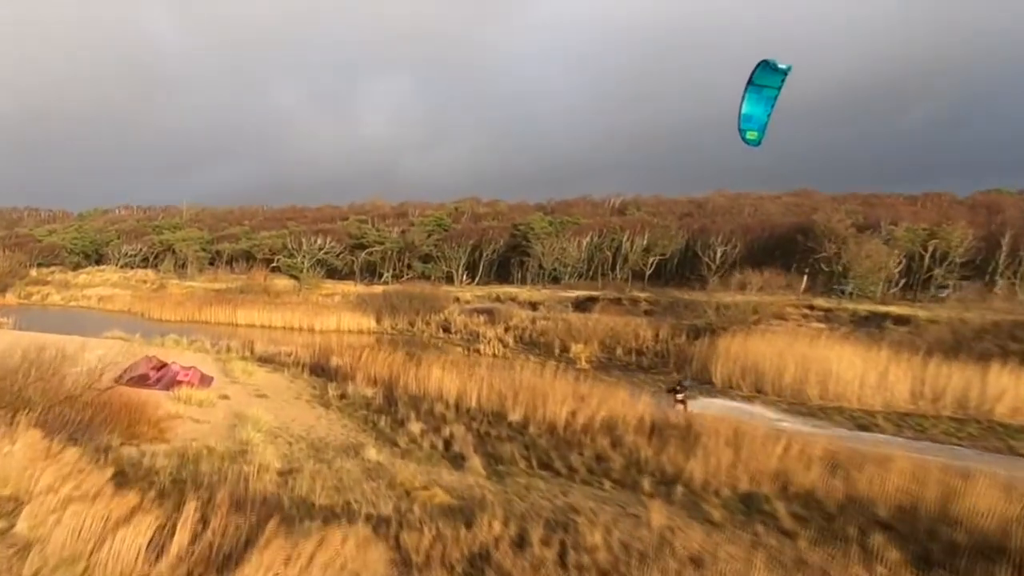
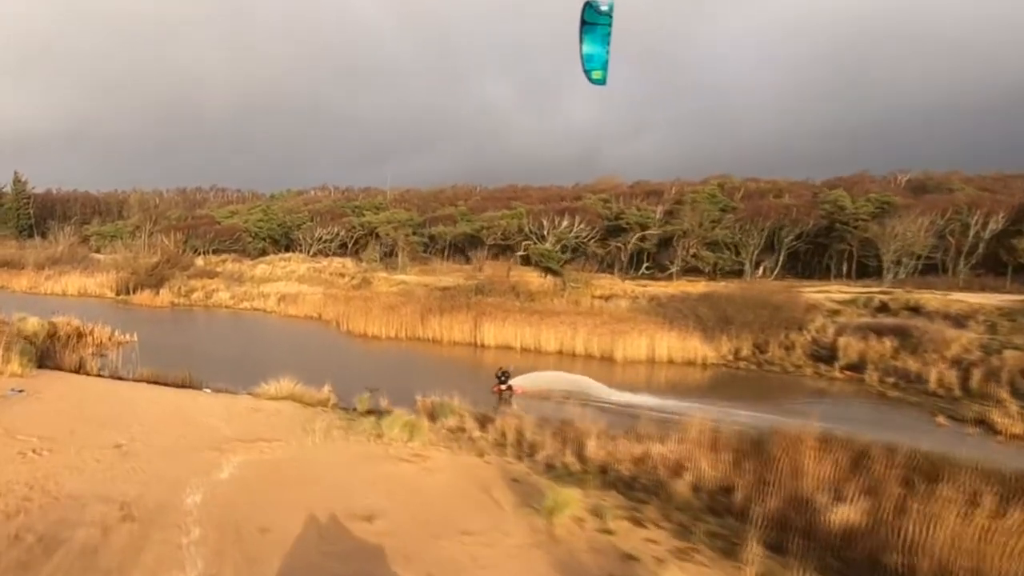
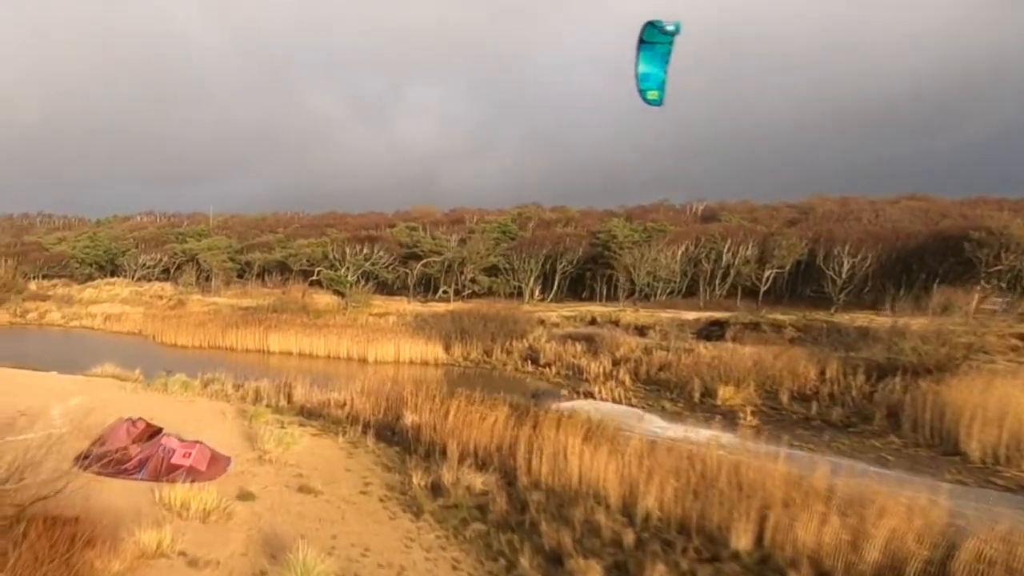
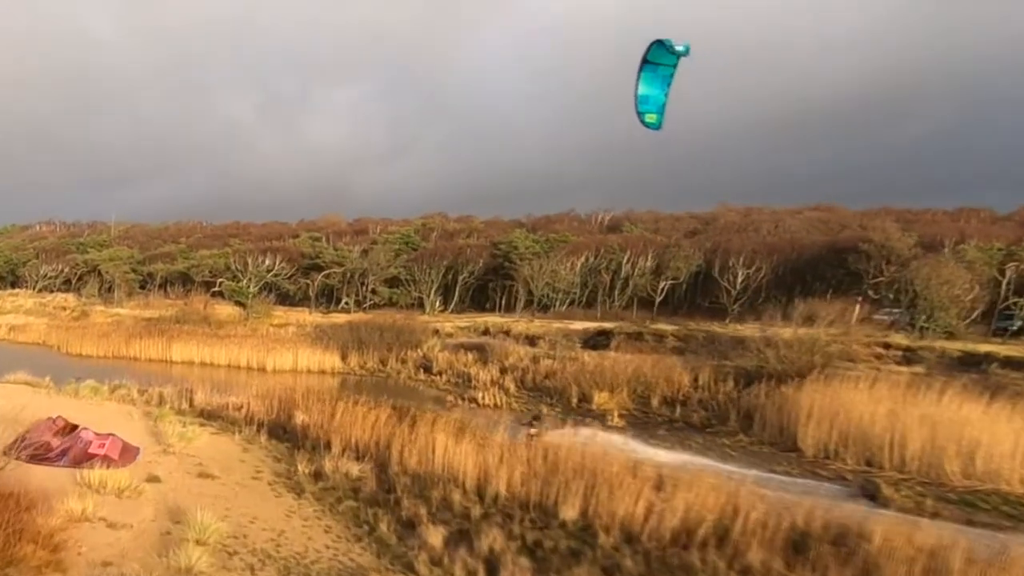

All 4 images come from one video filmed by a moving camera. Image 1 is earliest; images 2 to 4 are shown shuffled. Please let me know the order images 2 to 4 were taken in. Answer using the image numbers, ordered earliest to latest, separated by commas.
4, 3, 2
